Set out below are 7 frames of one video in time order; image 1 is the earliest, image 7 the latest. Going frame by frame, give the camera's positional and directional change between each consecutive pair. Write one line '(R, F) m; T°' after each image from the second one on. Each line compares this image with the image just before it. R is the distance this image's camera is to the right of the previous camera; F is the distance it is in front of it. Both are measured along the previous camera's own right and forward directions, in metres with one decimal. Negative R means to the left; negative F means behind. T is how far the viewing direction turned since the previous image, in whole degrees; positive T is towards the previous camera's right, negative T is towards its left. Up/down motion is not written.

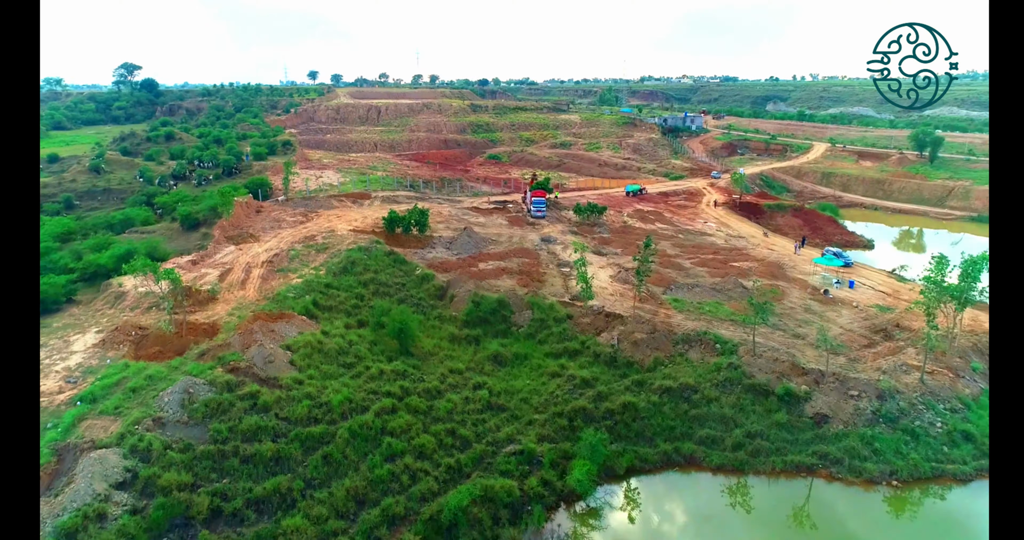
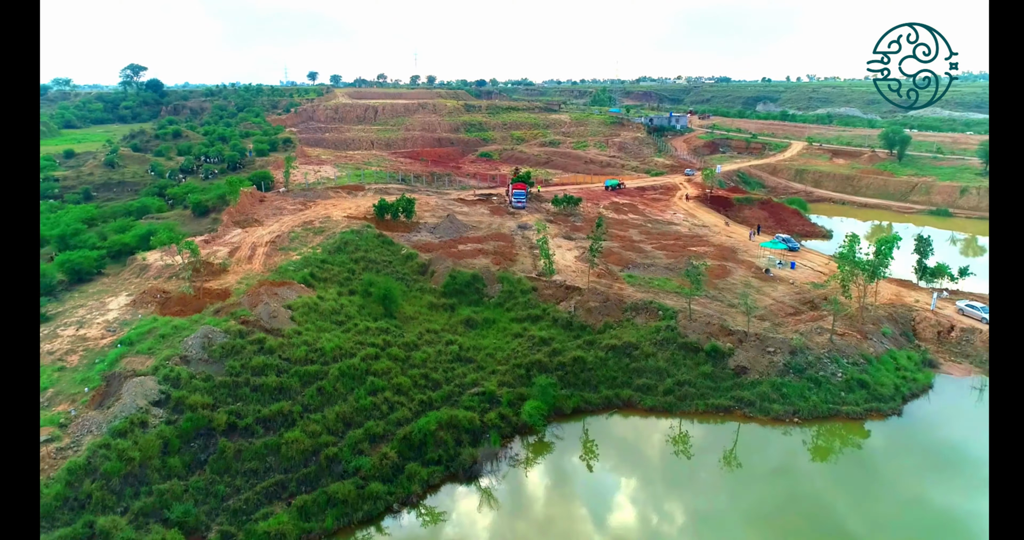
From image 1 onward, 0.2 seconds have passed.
(+0.1, -0.3) m; 0°
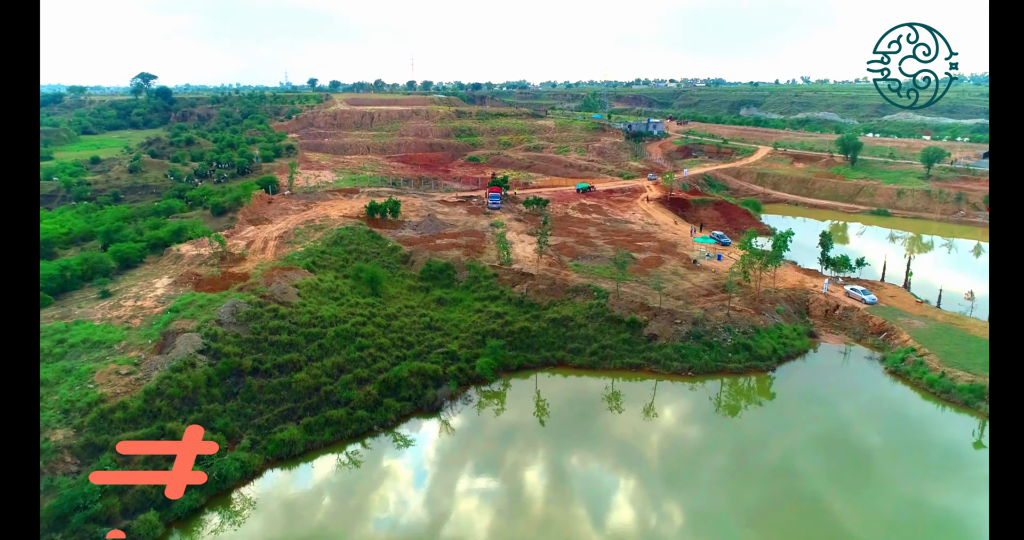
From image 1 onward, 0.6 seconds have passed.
(+0.1, -0.5) m; 0°
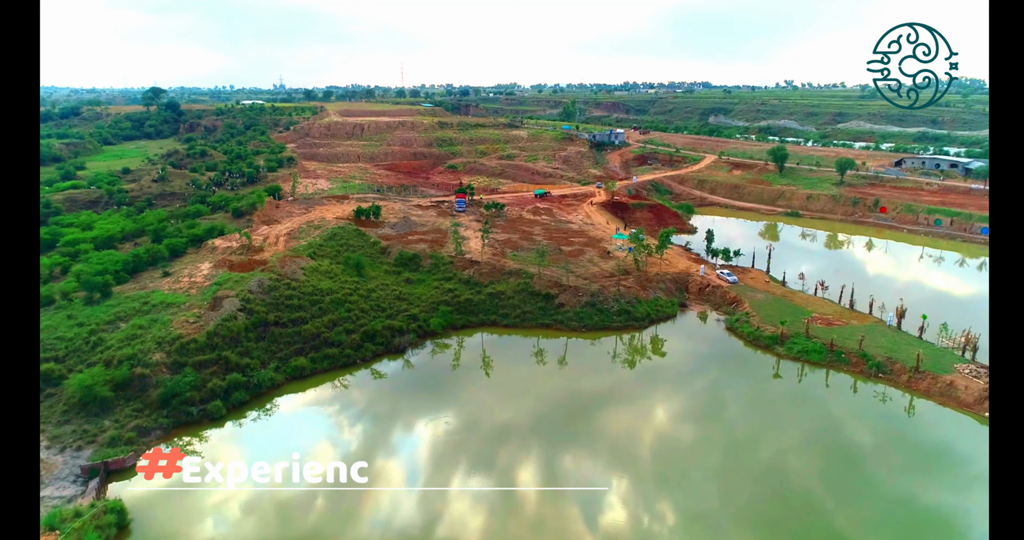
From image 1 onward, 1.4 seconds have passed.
(+0.1, -0.8) m; 0°
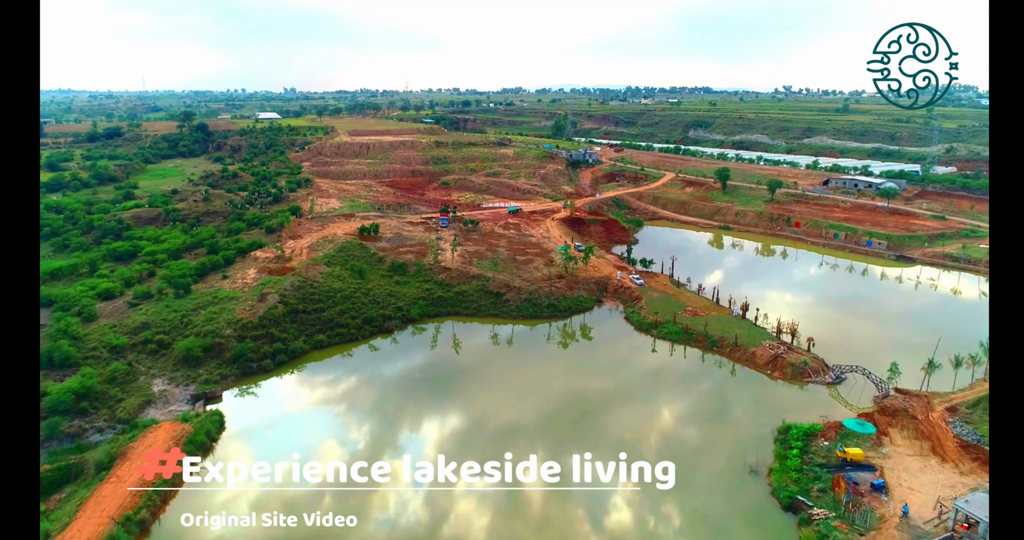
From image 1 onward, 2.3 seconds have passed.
(+0.2, -1.2) m; 0°
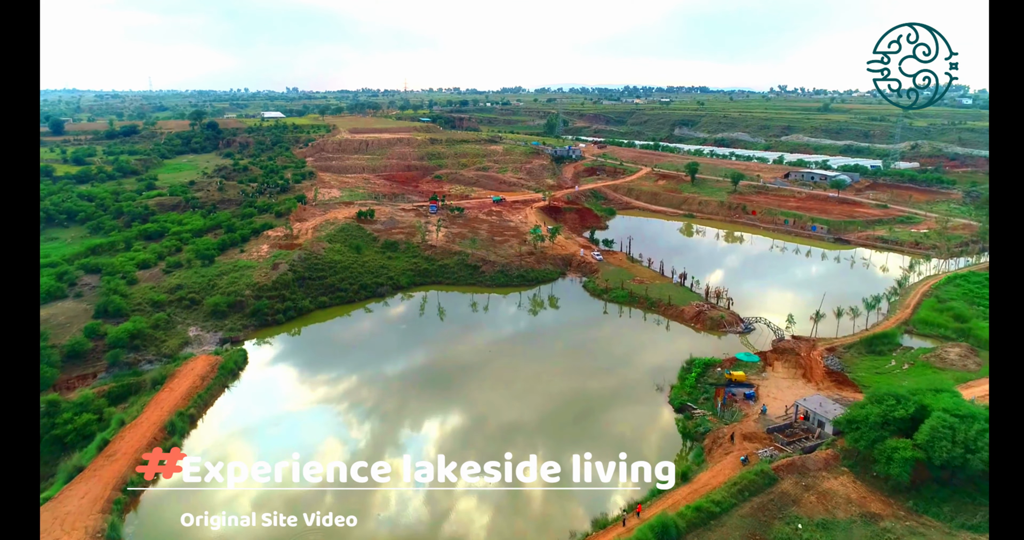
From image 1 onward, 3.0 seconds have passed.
(+0.1, -0.7) m; 0°
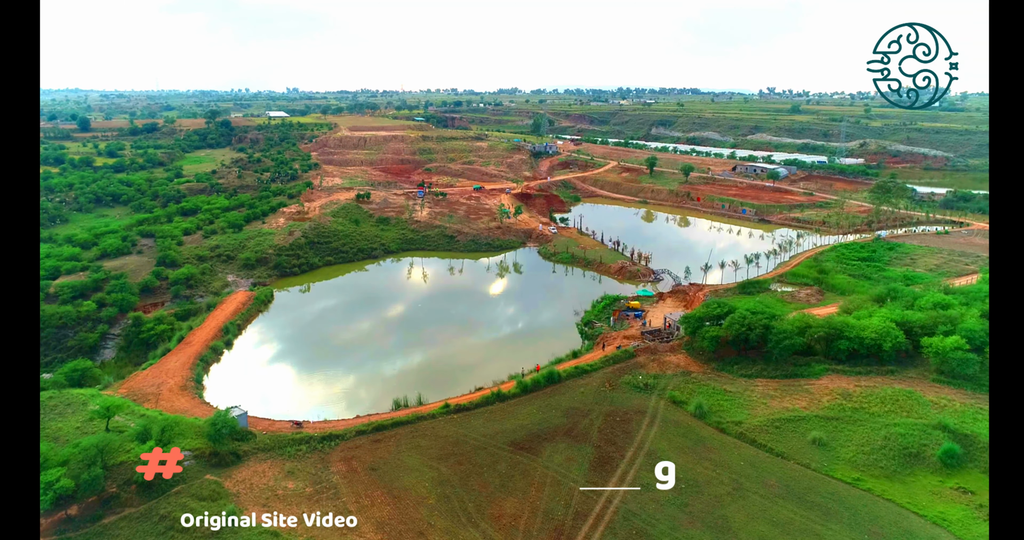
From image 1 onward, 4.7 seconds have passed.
(+0.2, -1.2) m; 0°
